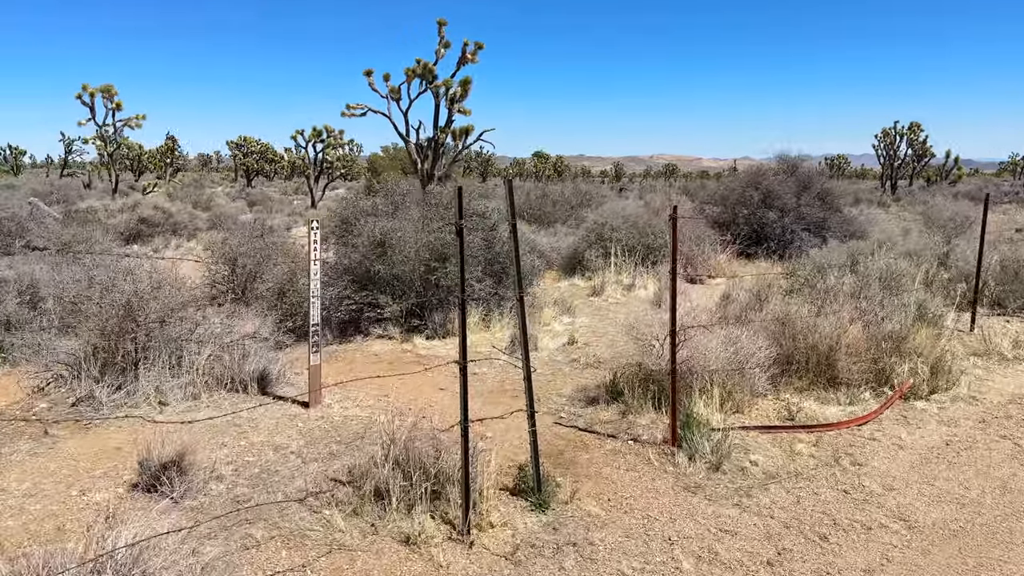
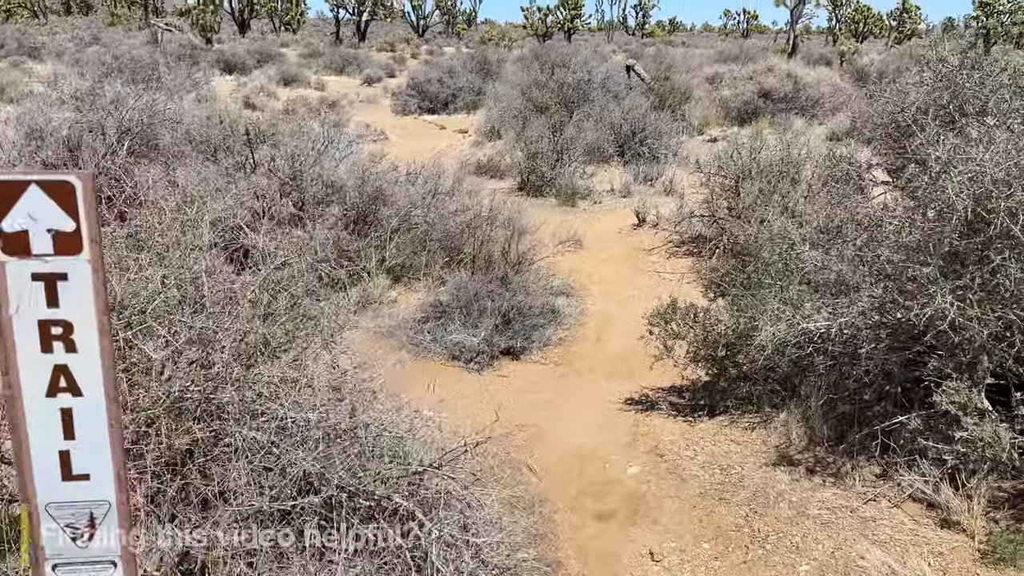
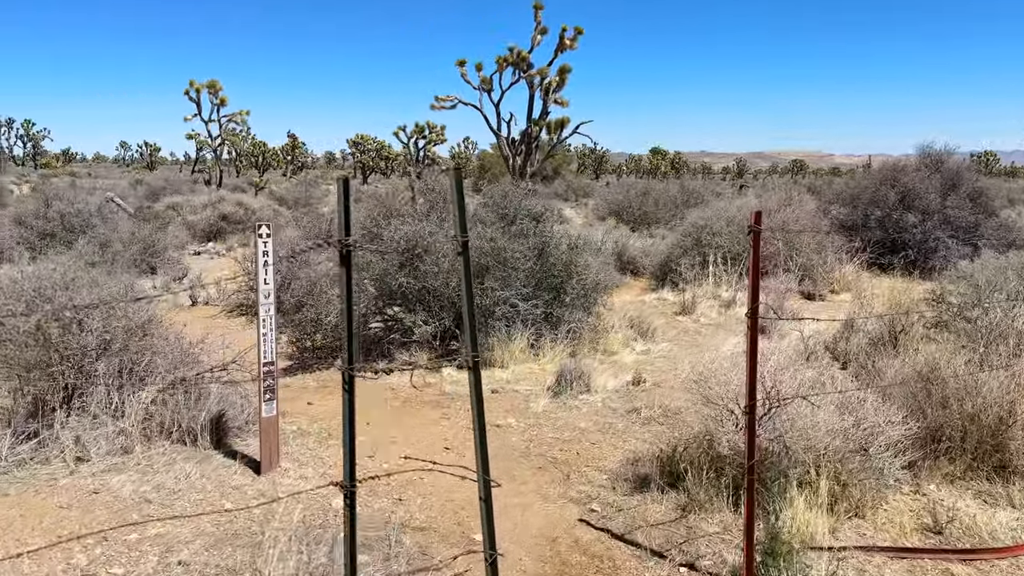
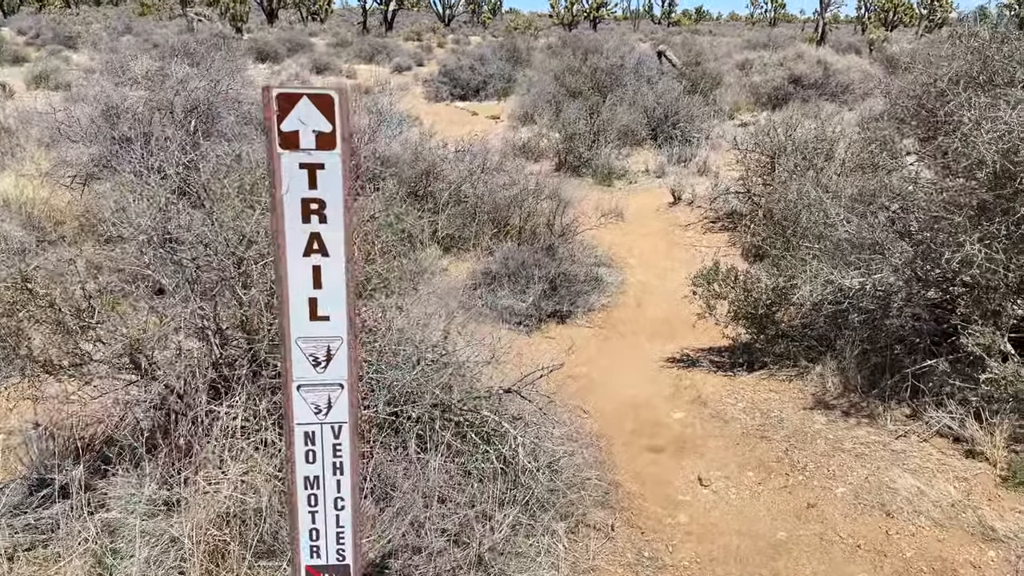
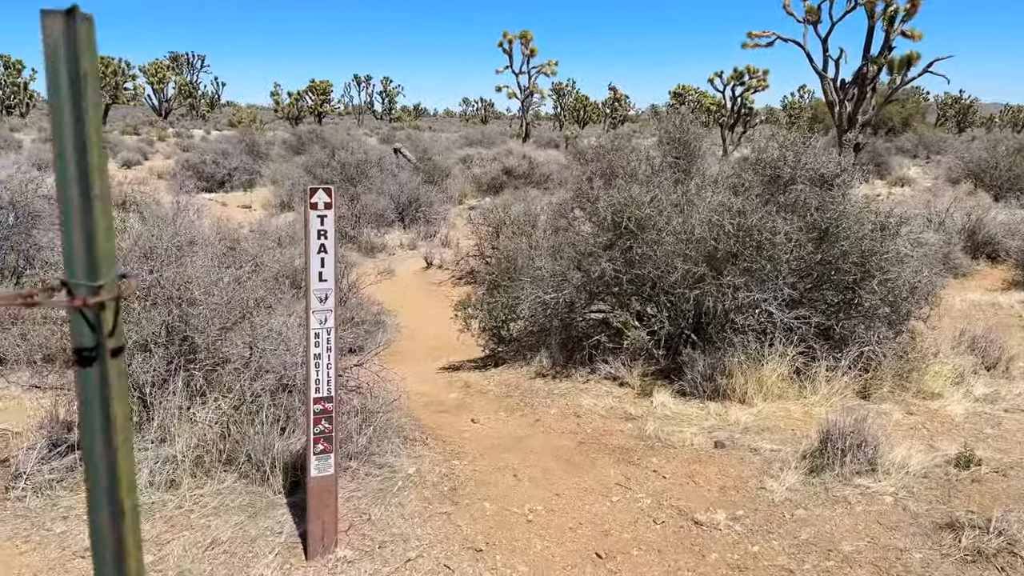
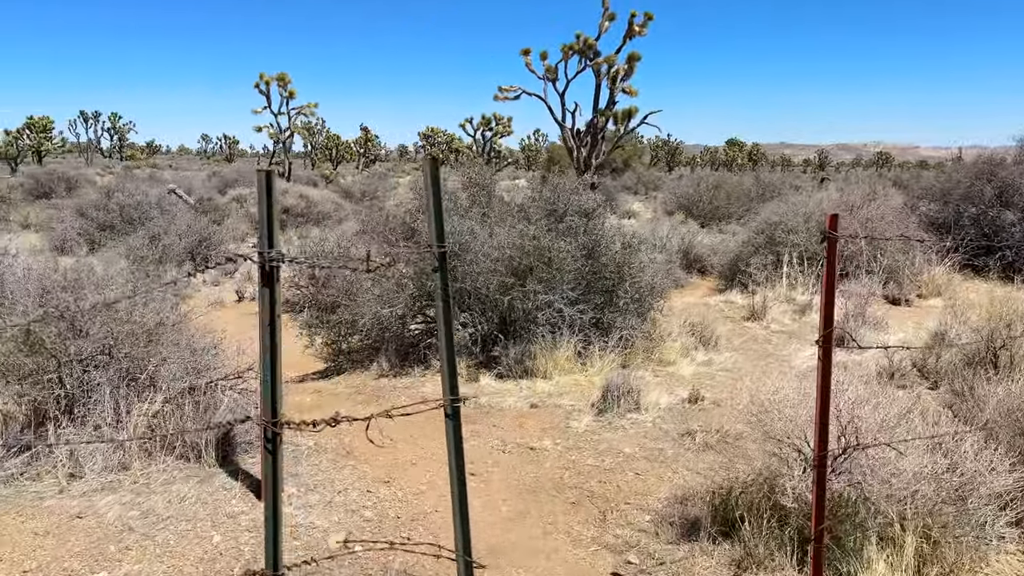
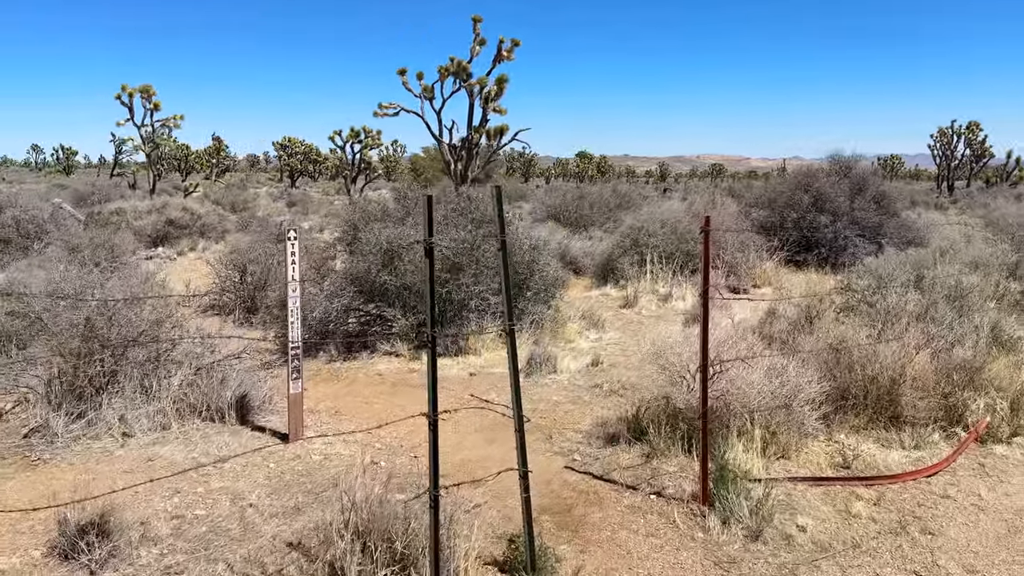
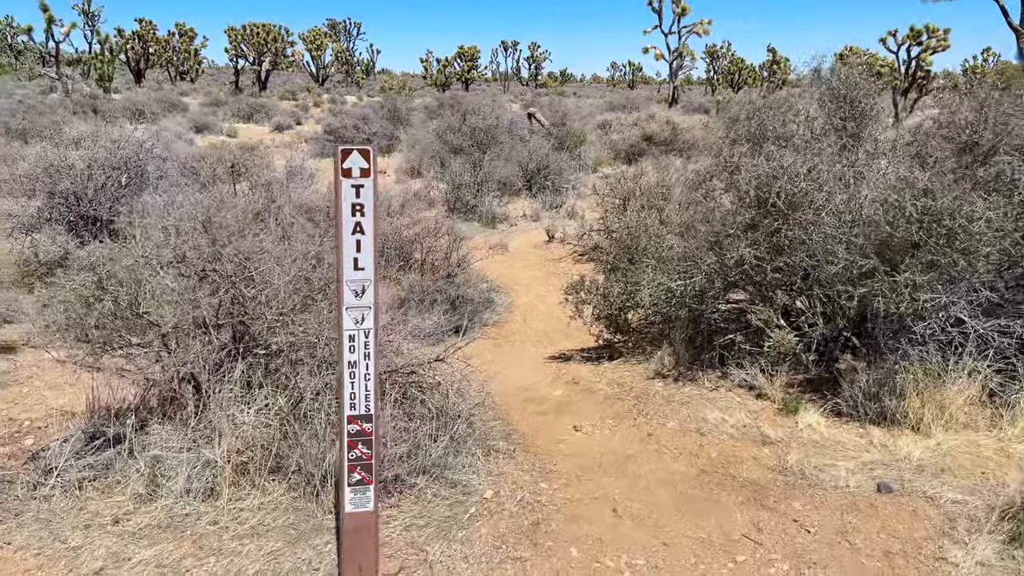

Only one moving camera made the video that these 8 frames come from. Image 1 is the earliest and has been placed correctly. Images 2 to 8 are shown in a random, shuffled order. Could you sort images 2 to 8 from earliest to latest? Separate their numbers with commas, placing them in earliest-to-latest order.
7, 3, 6, 5, 8, 4, 2
